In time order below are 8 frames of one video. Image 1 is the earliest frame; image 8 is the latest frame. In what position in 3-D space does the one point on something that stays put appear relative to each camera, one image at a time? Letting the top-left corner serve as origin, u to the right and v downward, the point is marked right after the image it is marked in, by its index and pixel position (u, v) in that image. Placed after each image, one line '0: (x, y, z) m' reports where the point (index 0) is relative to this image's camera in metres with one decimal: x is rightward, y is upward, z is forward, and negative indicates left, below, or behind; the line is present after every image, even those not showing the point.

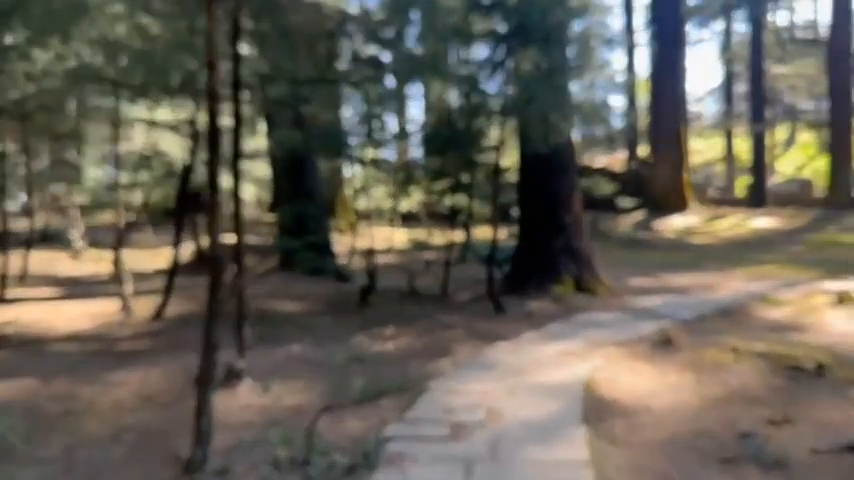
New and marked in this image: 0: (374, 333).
0: (-0.5, -0.9, +6.6) m
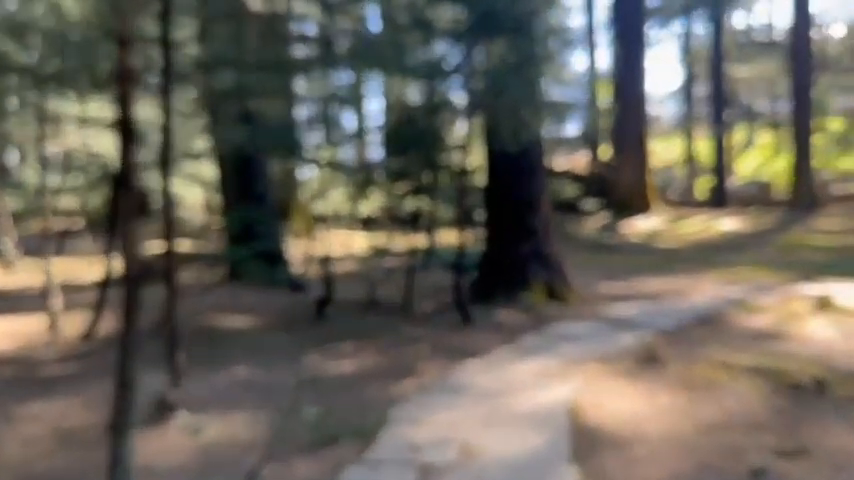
0: (-0.8, -1.0, +6.0) m
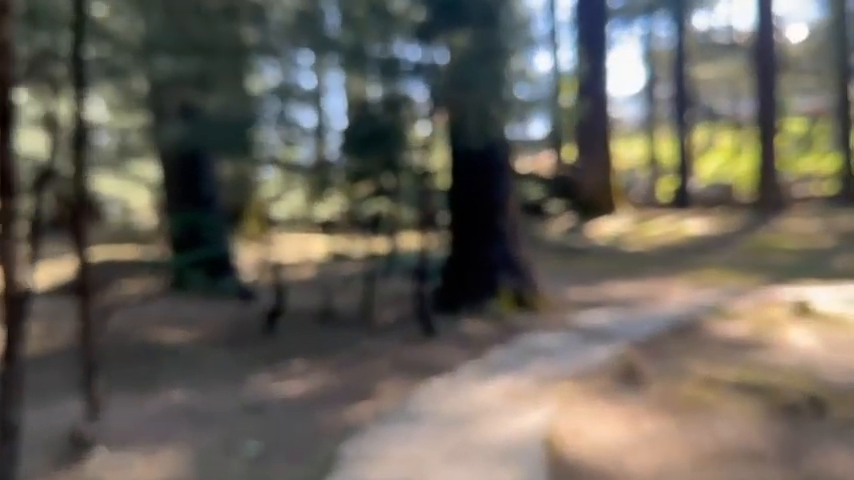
0: (-1.2, -1.0, +5.4) m
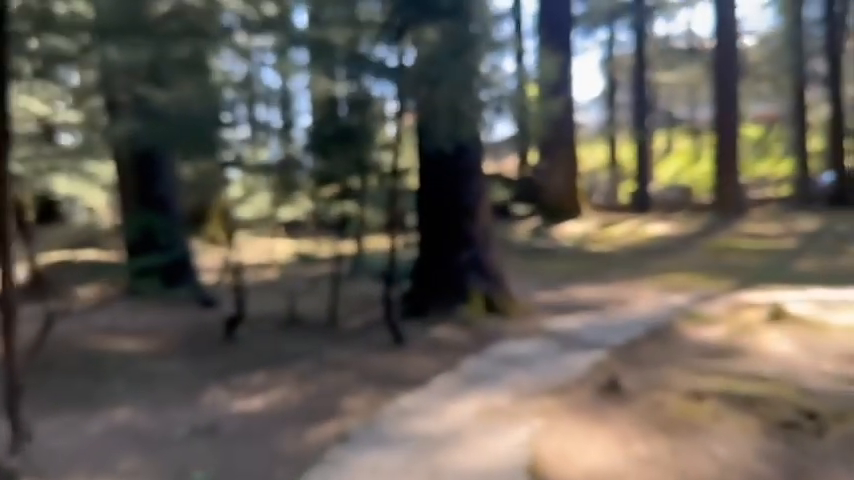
0: (-1.4, -1.0, +5.0) m
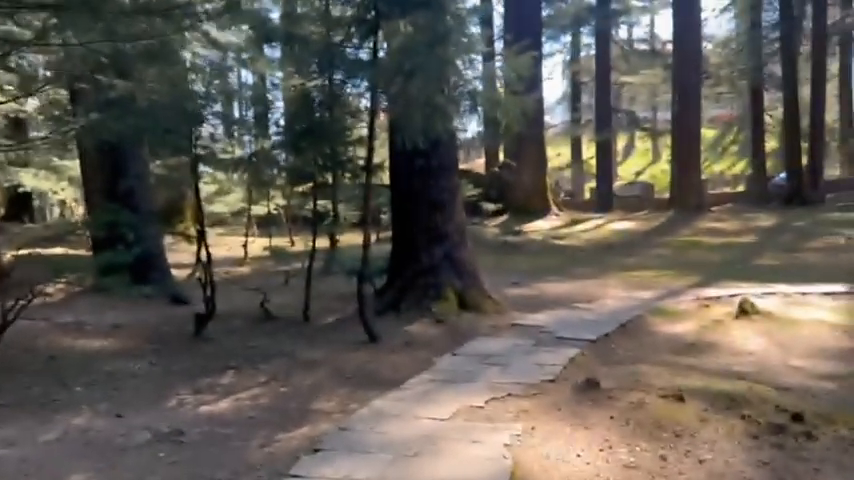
0: (-1.5, -1.0, +4.8) m
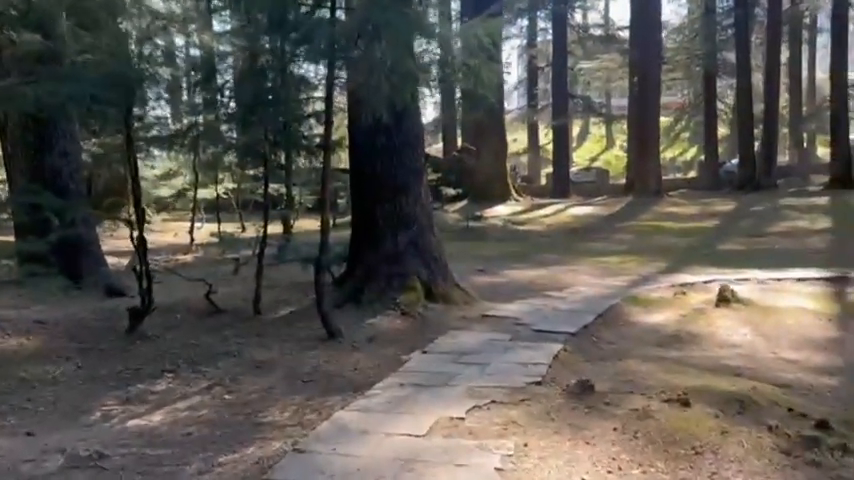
0: (-1.7, -0.9, +4.1) m
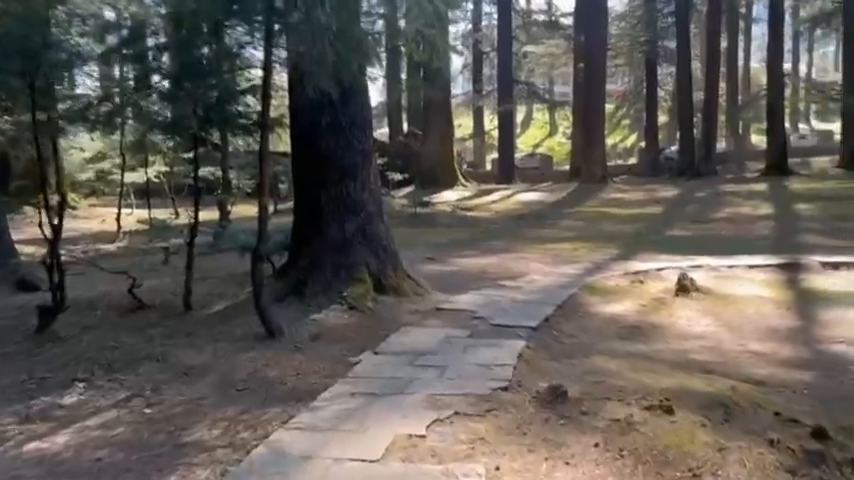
0: (-2.0, -0.9, +3.5) m
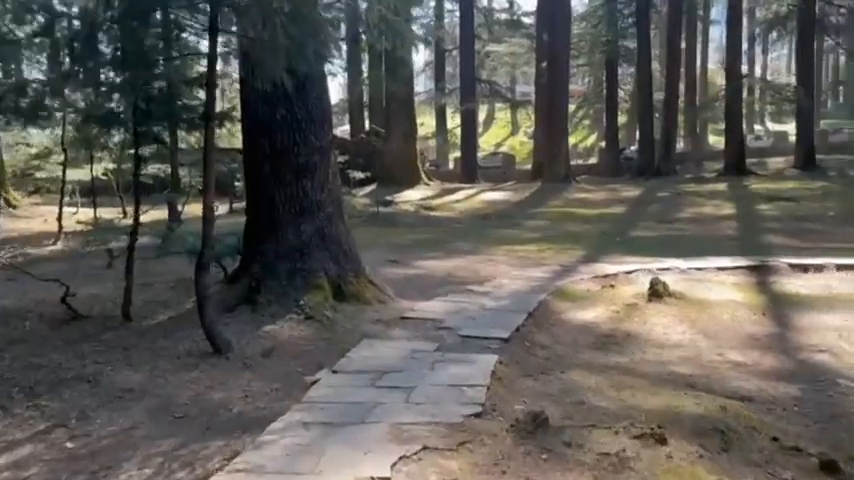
0: (-2.1, -0.9, +3.0) m
